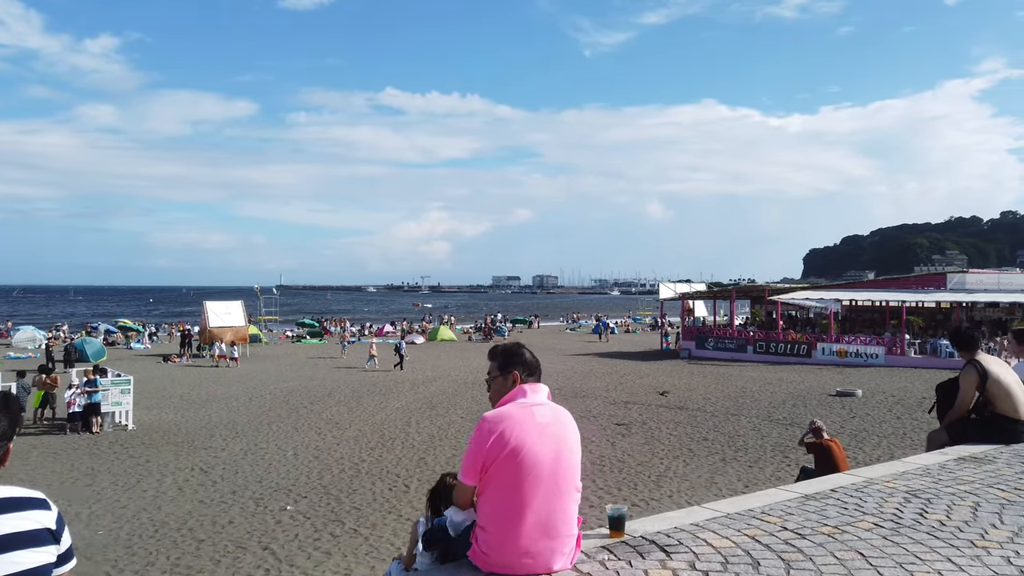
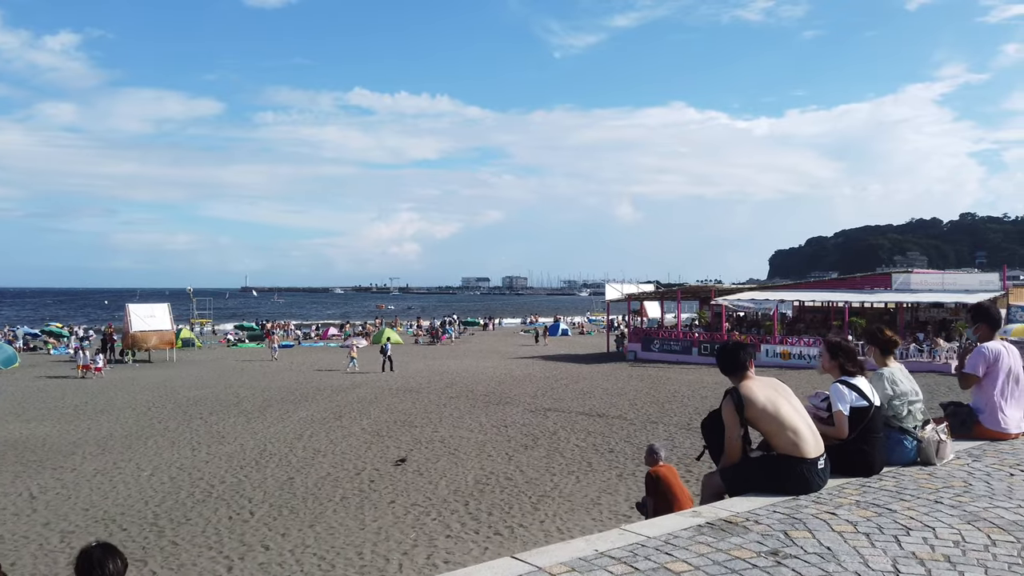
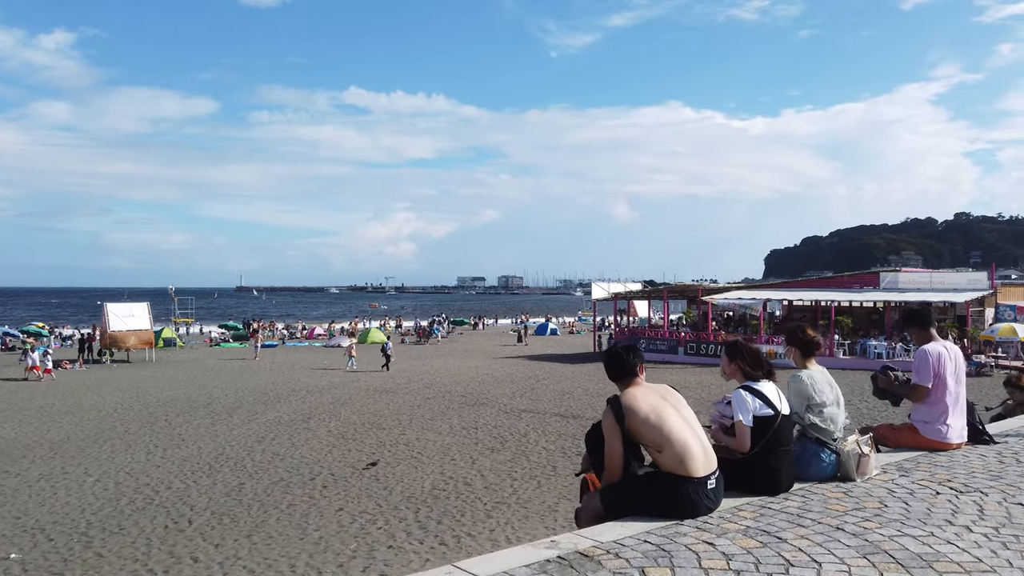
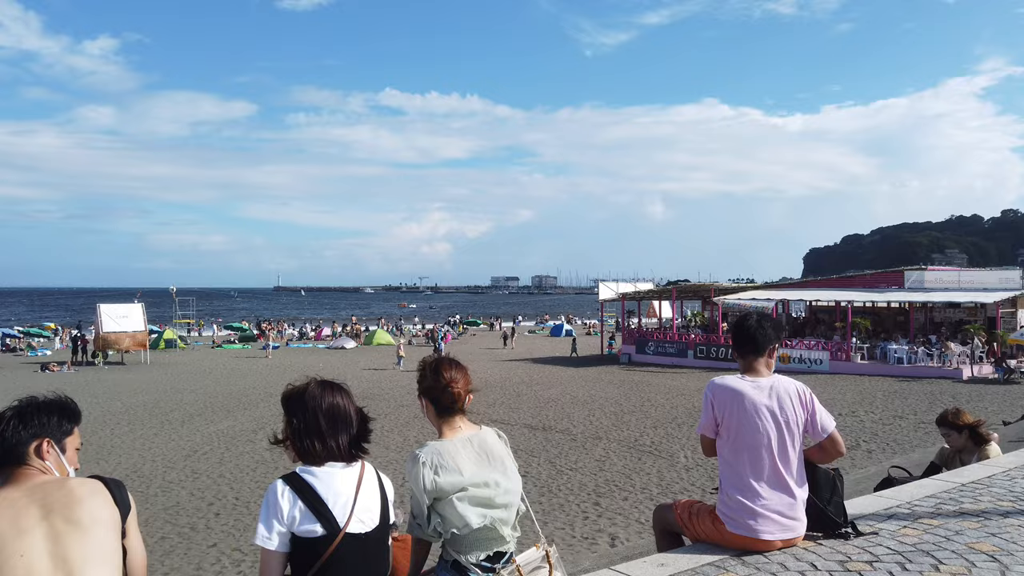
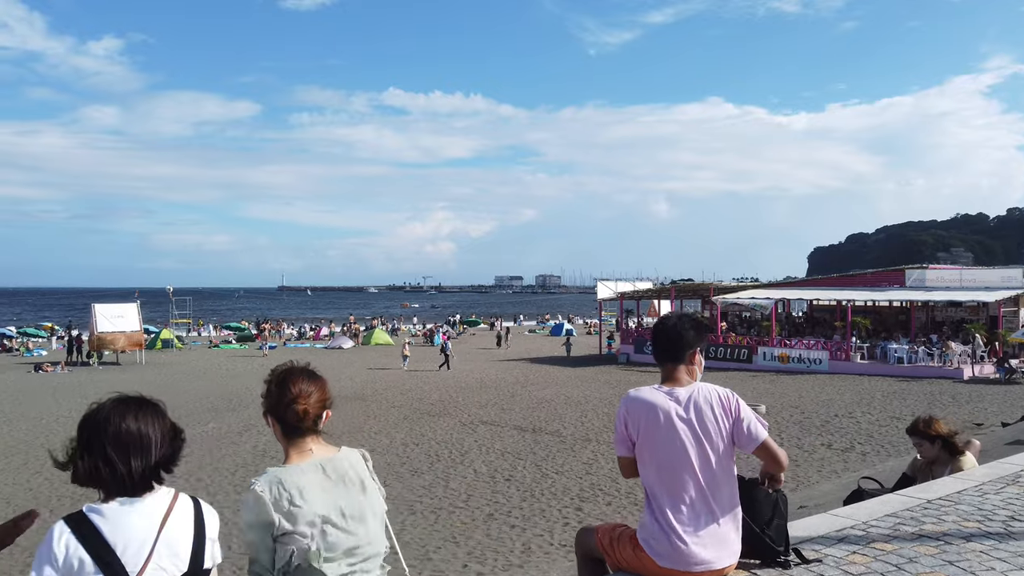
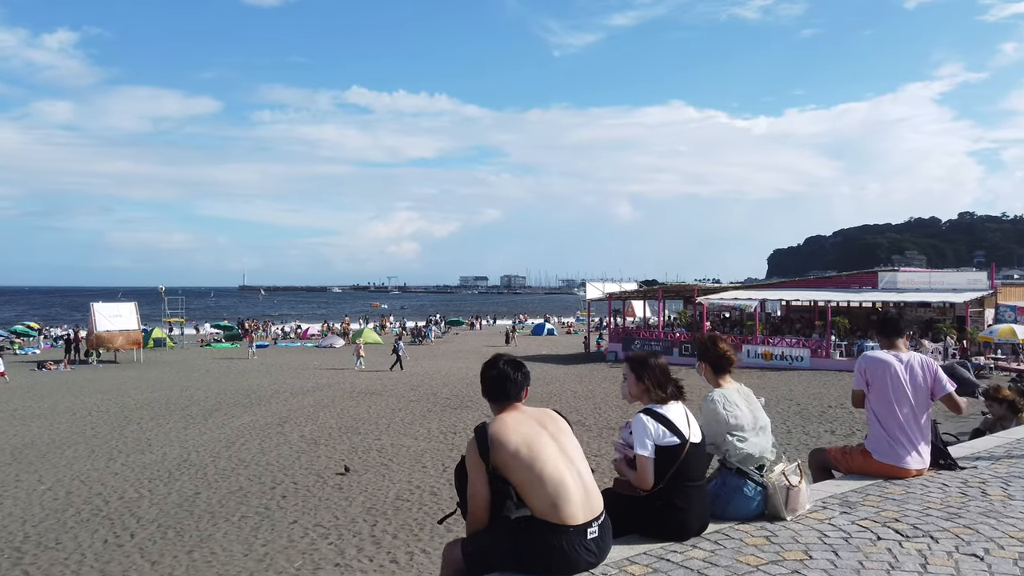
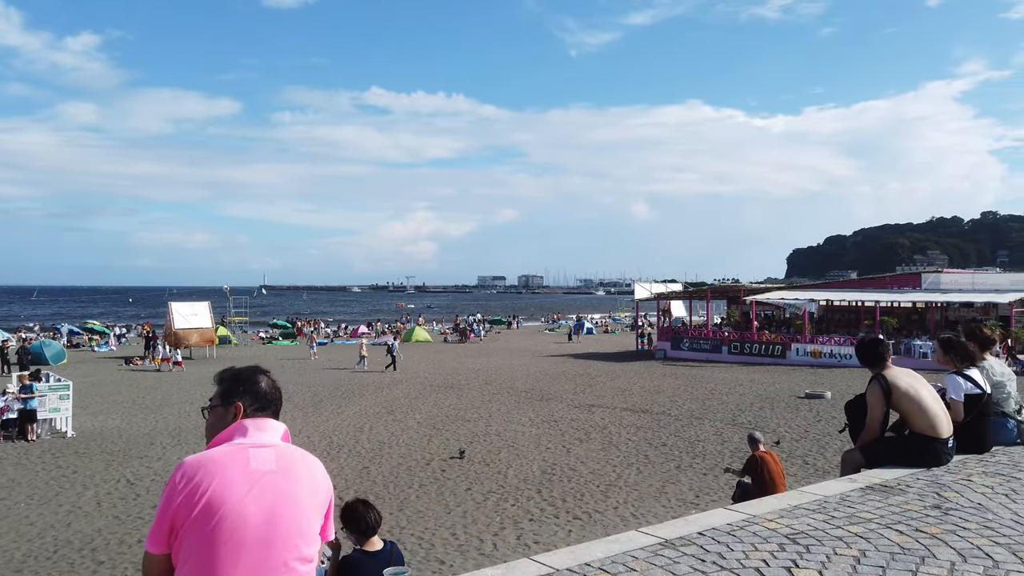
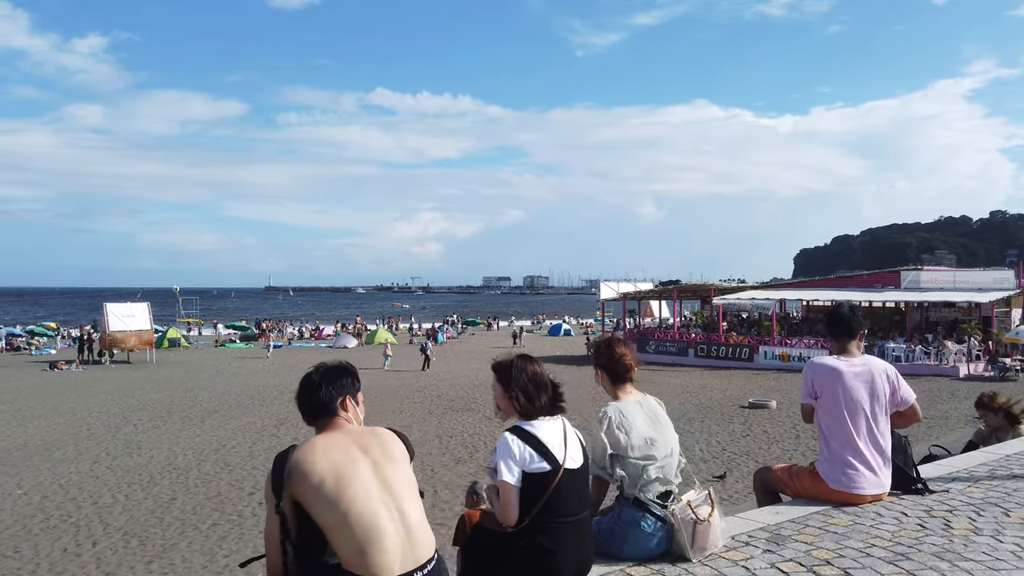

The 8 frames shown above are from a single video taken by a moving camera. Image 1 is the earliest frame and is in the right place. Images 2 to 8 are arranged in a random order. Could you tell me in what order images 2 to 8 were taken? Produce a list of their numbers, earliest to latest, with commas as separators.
7, 2, 3, 6, 8, 4, 5
